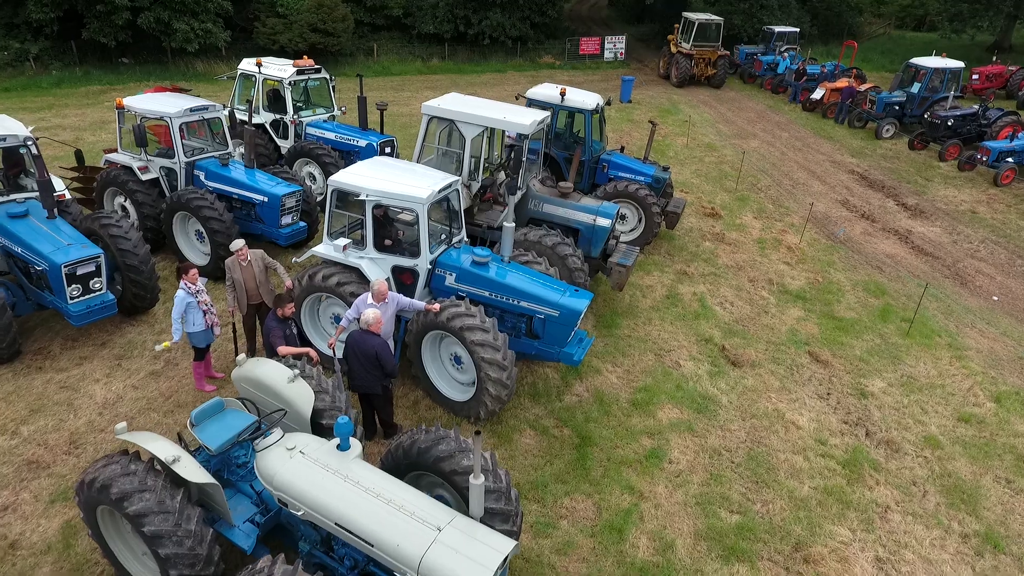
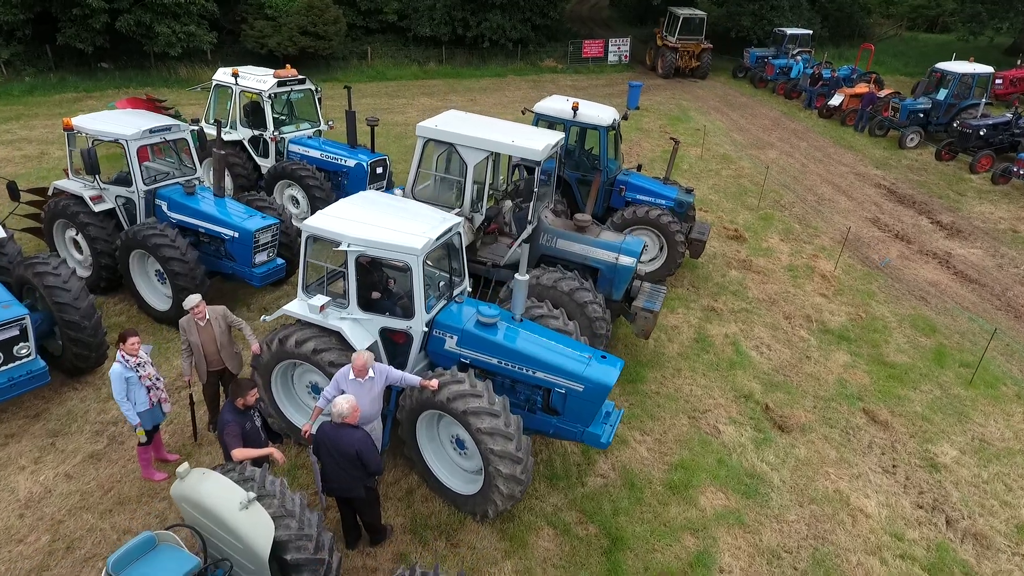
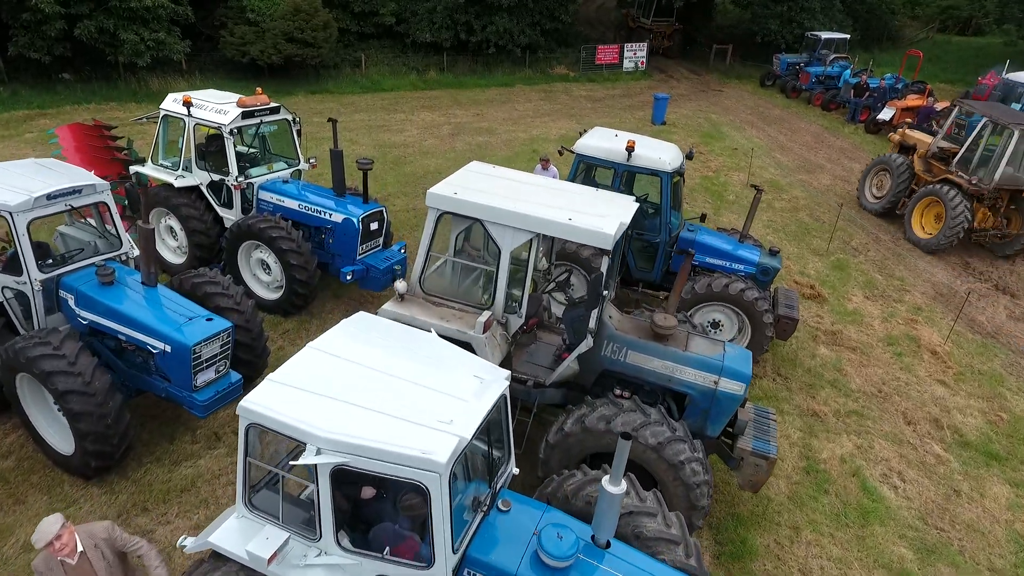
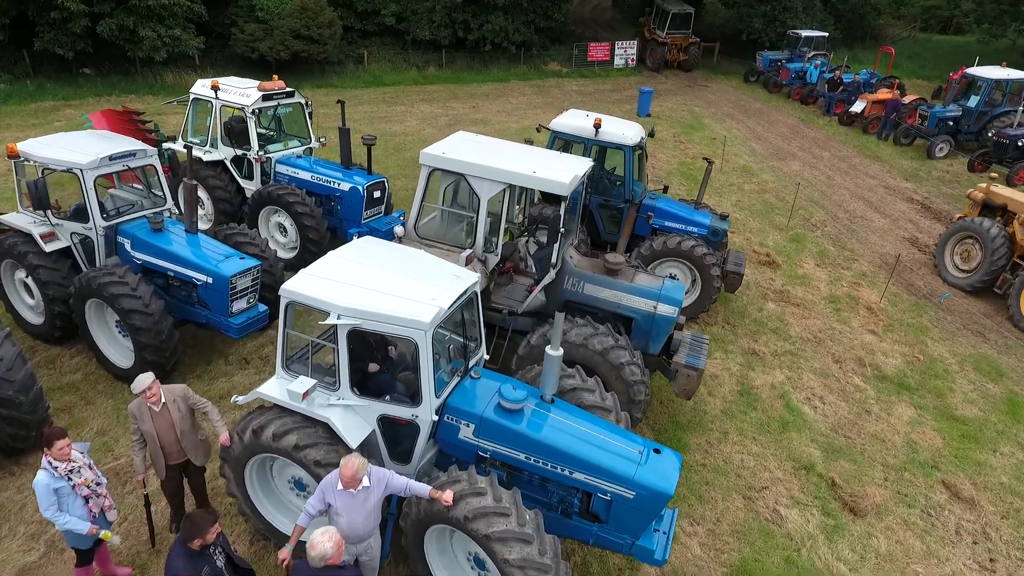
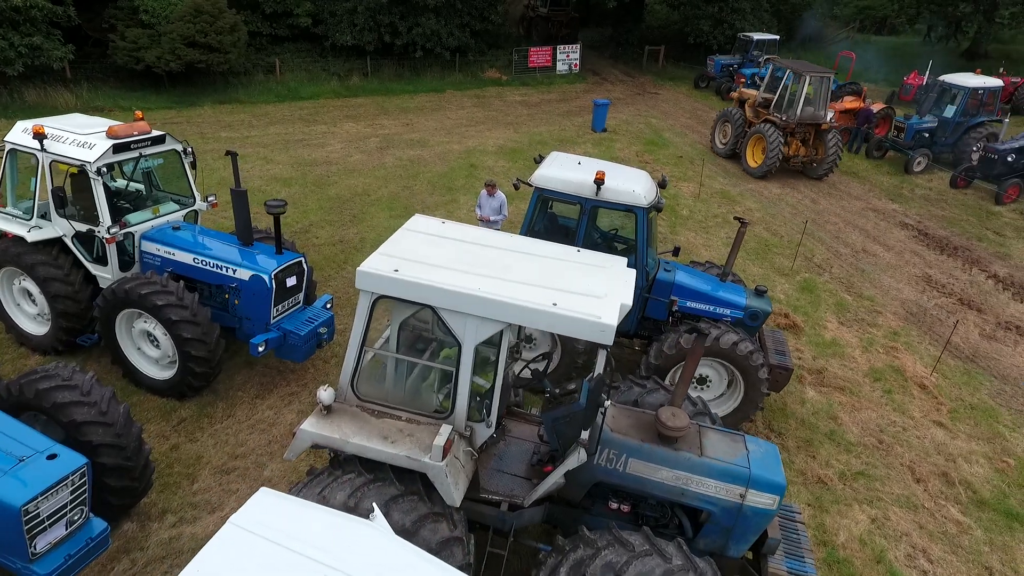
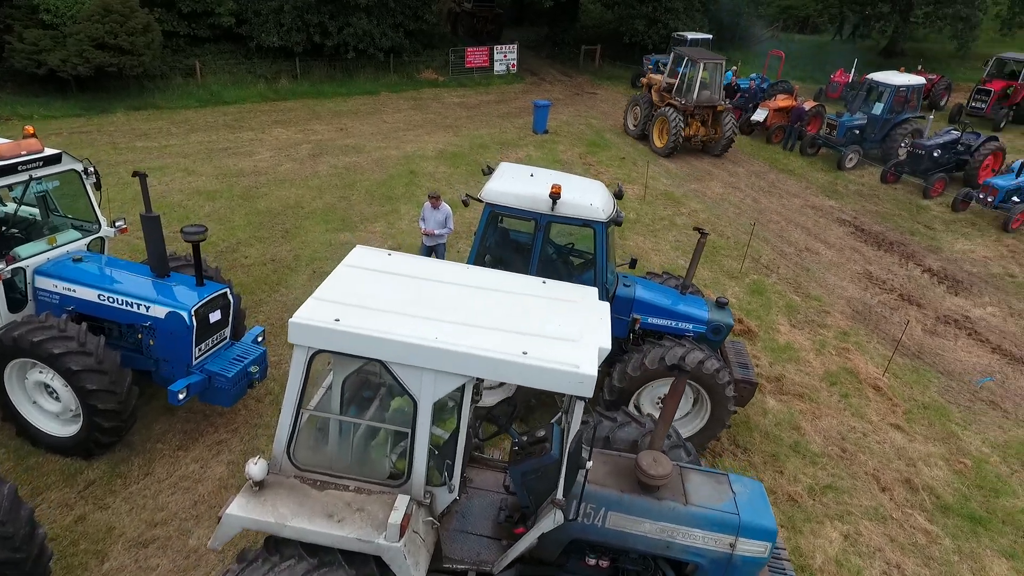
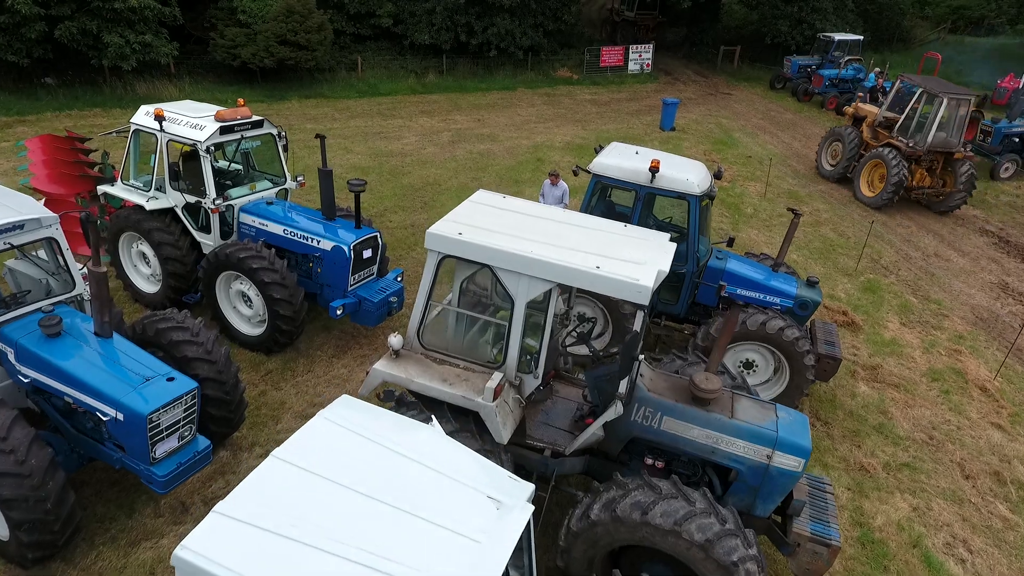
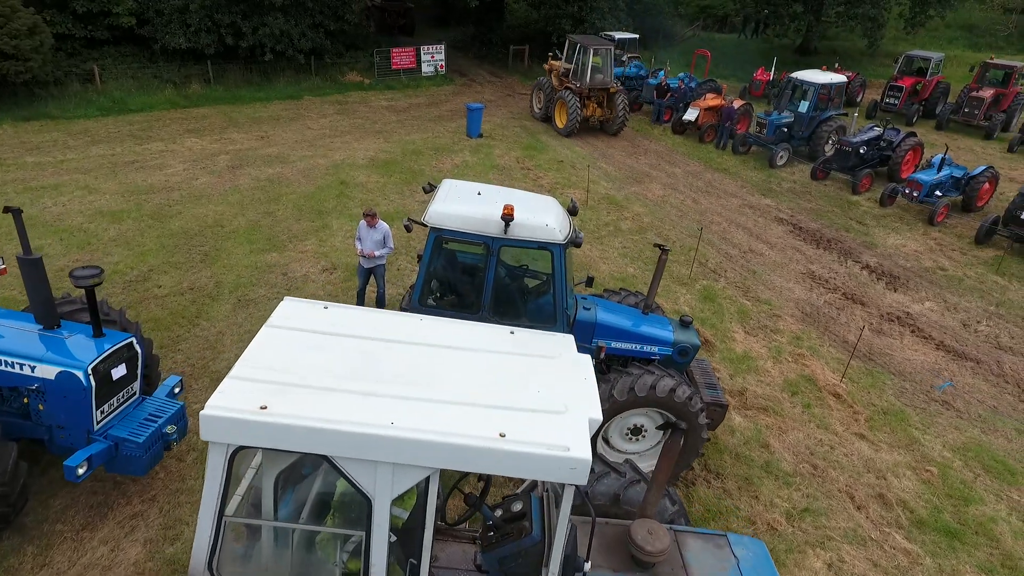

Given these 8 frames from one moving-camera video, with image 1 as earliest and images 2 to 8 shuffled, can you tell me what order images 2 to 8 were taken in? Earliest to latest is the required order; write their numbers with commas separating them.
2, 4, 3, 7, 5, 6, 8
